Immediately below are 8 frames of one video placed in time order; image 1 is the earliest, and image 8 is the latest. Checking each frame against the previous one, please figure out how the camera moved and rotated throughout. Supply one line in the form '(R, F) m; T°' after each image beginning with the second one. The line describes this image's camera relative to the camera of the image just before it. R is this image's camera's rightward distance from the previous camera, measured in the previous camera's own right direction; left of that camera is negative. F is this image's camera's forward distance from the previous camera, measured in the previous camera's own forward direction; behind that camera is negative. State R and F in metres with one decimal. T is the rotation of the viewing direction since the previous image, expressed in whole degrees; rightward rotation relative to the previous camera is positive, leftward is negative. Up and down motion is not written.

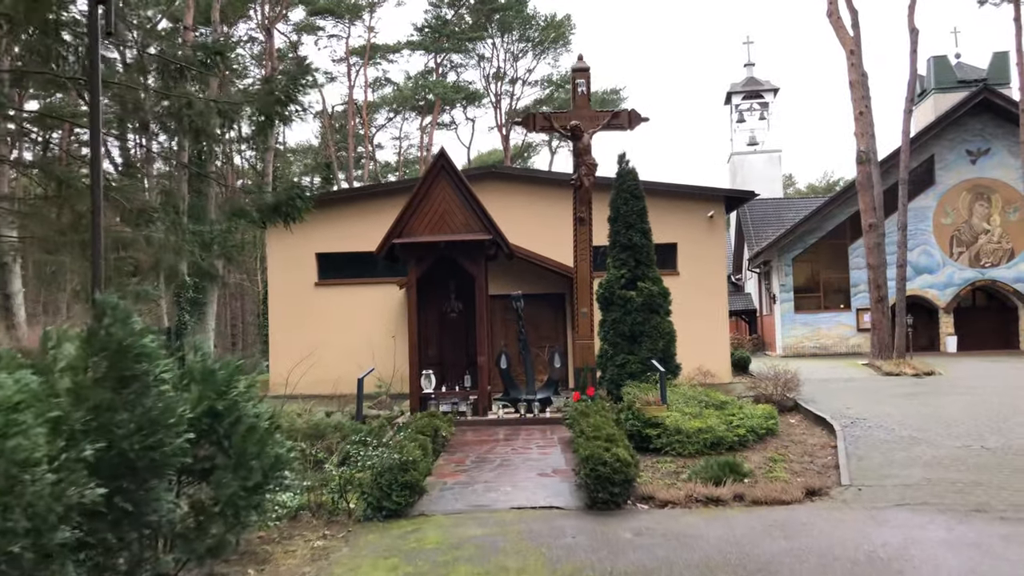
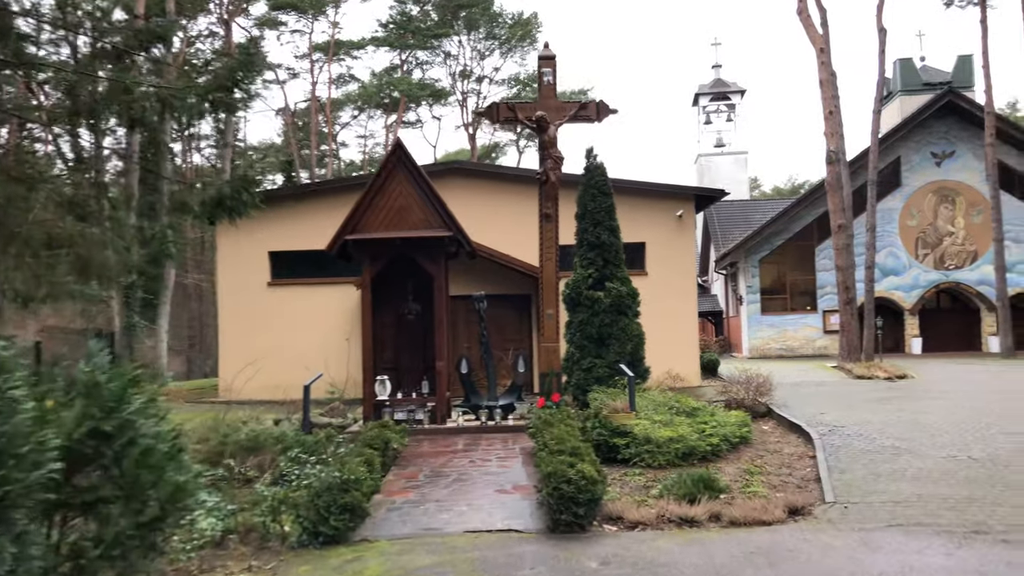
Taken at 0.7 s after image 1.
(+0.1, +0.7) m; +2°
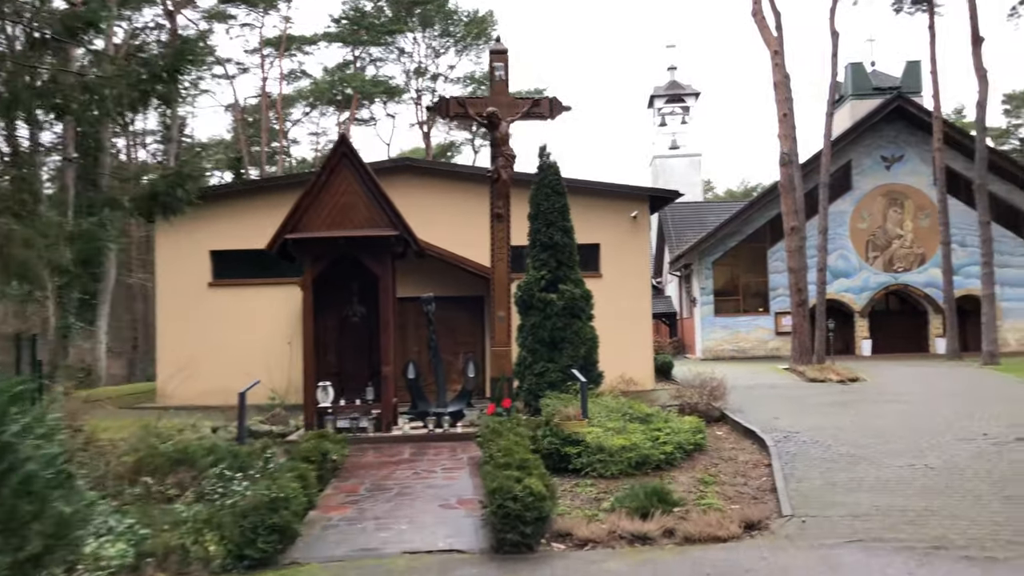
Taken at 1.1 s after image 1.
(+0.1, +0.4) m; +3°
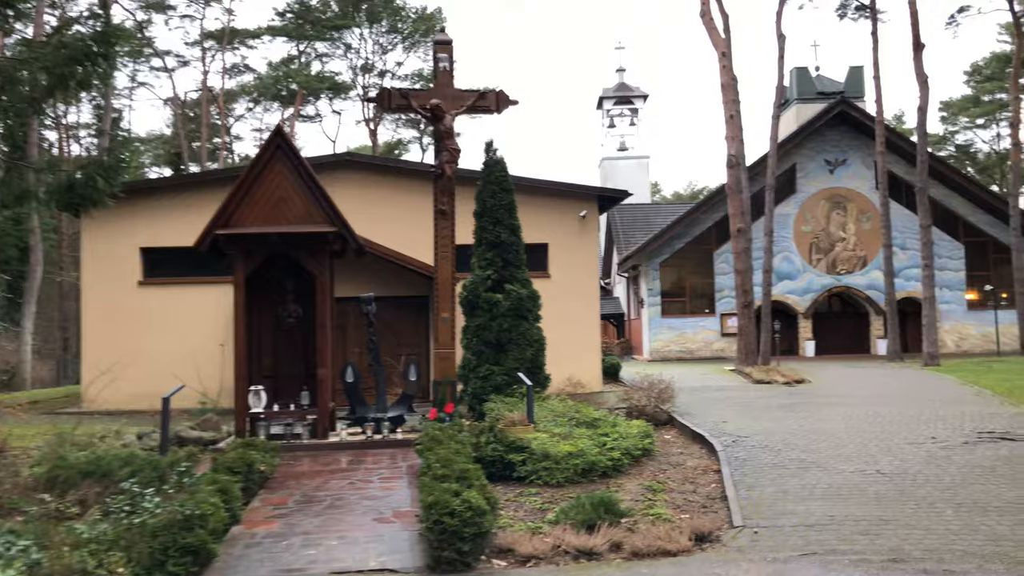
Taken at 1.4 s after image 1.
(+0.1, +0.4) m; +3°
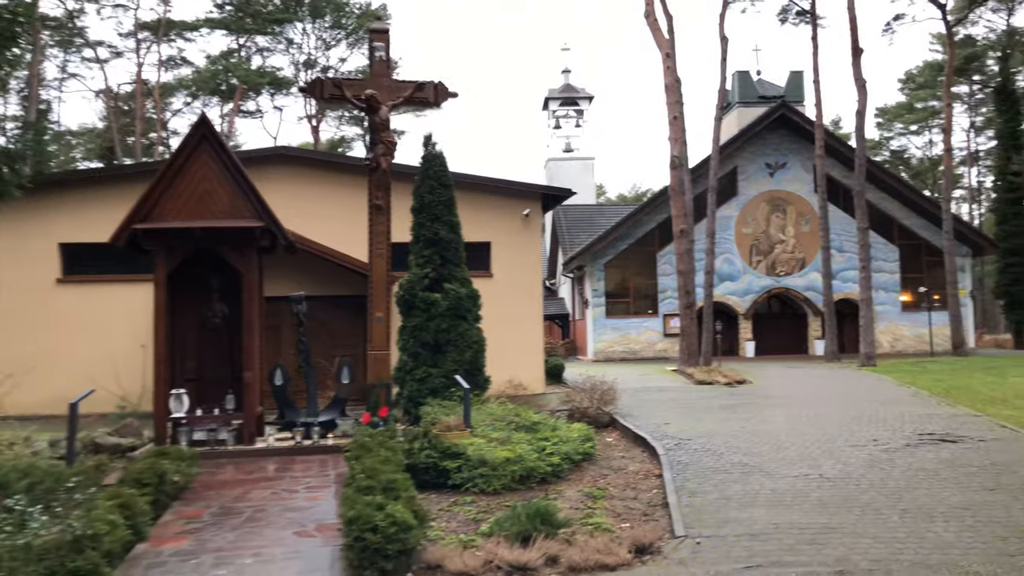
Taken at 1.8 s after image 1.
(+0.1, +0.4) m; +4°
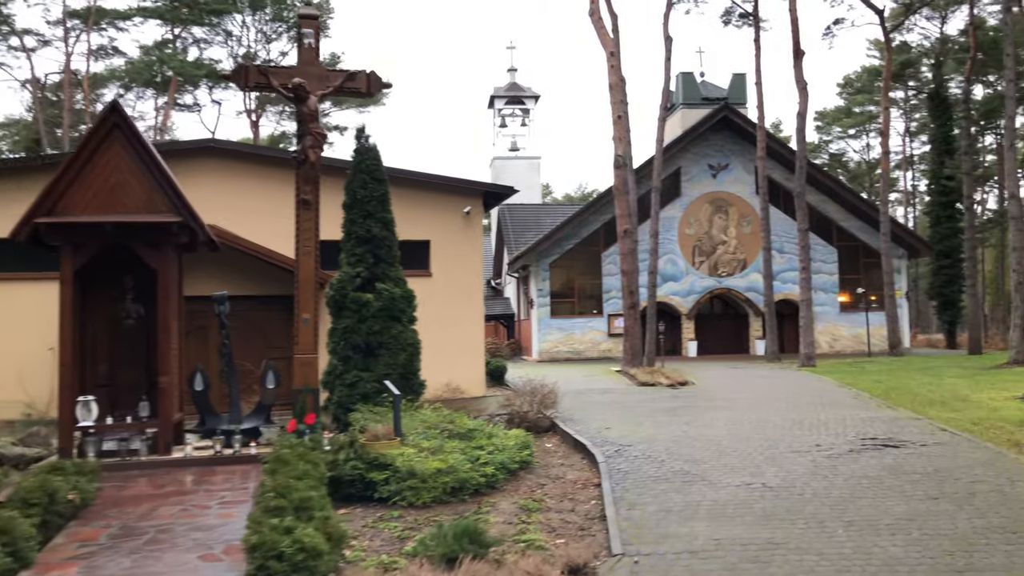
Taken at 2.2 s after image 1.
(+0.1, +0.4) m; +4°
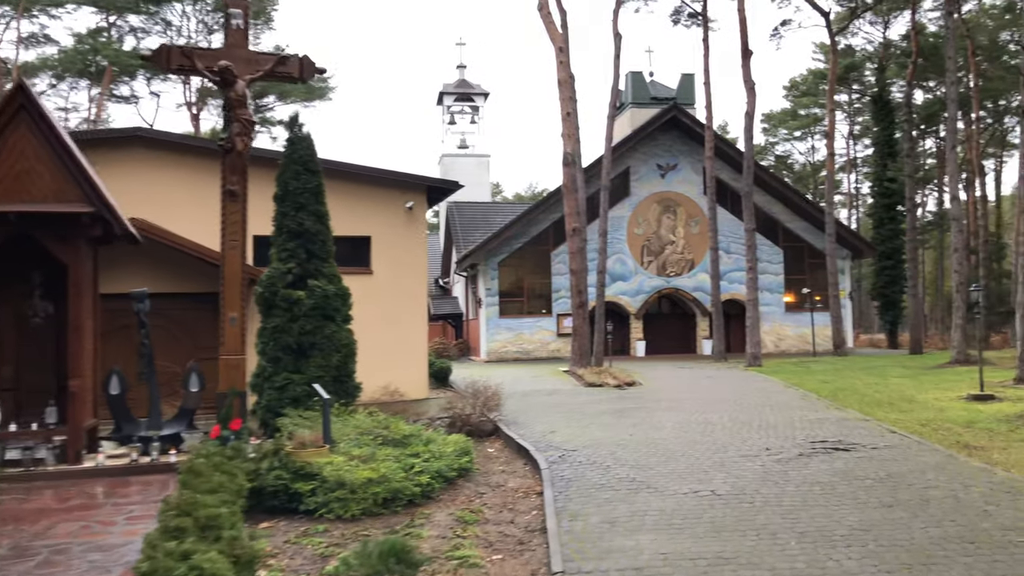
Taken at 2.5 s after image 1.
(+0.1, +0.5) m; +3°
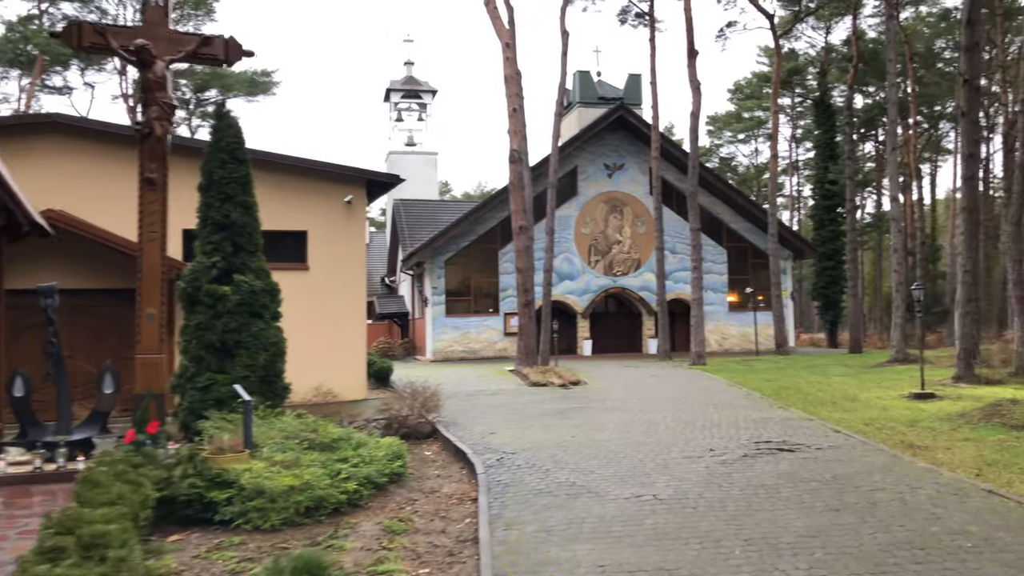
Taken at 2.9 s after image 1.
(+0.1, +0.4) m; +3°
